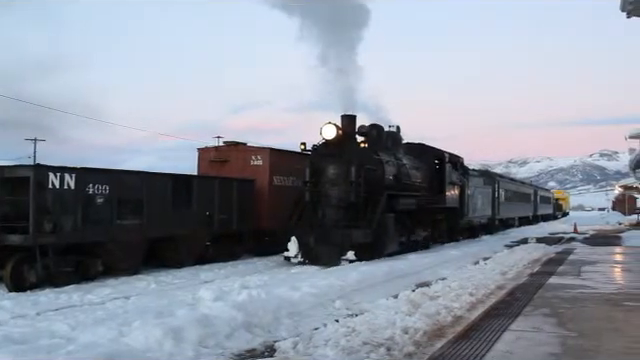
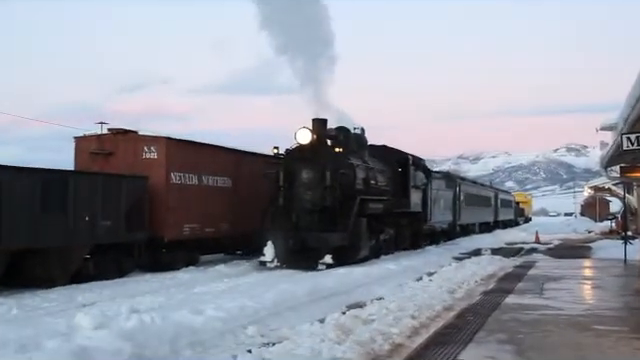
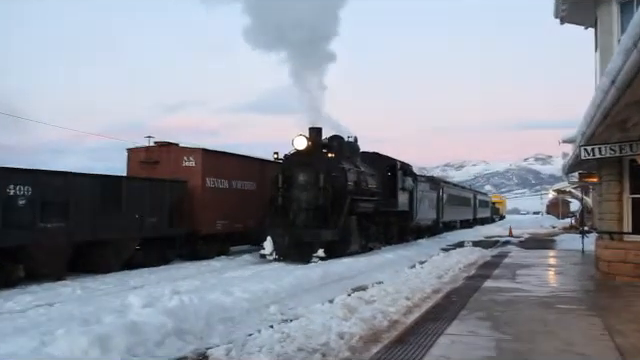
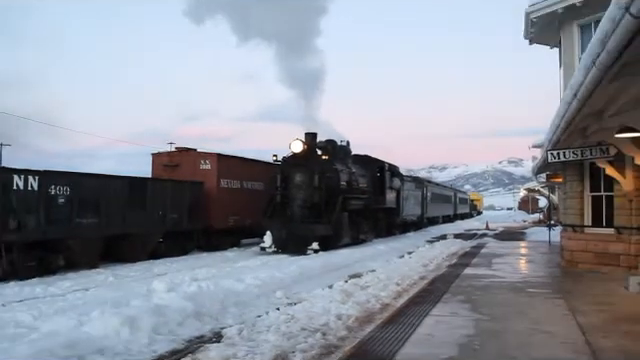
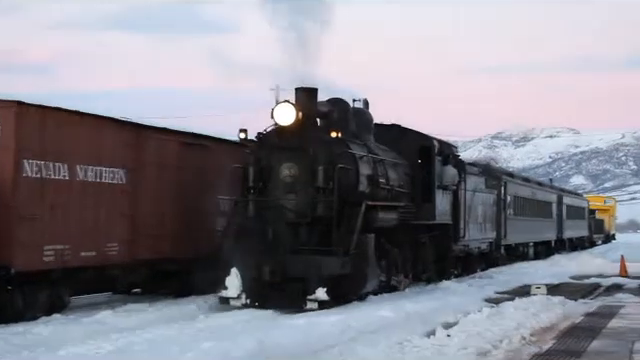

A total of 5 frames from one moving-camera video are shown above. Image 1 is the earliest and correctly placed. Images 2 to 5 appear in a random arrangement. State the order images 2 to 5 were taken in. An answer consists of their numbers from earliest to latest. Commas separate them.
4, 3, 2, 5
